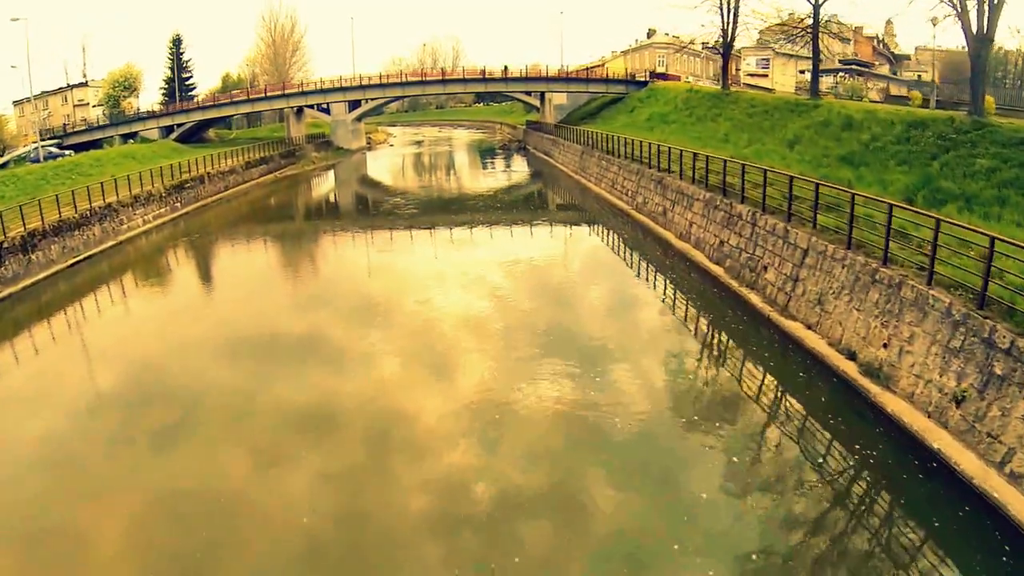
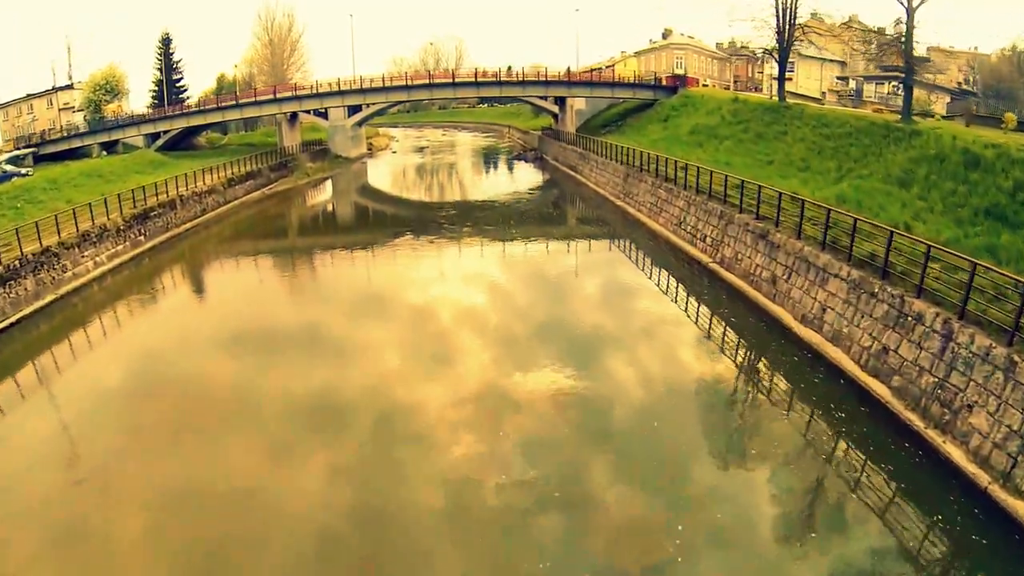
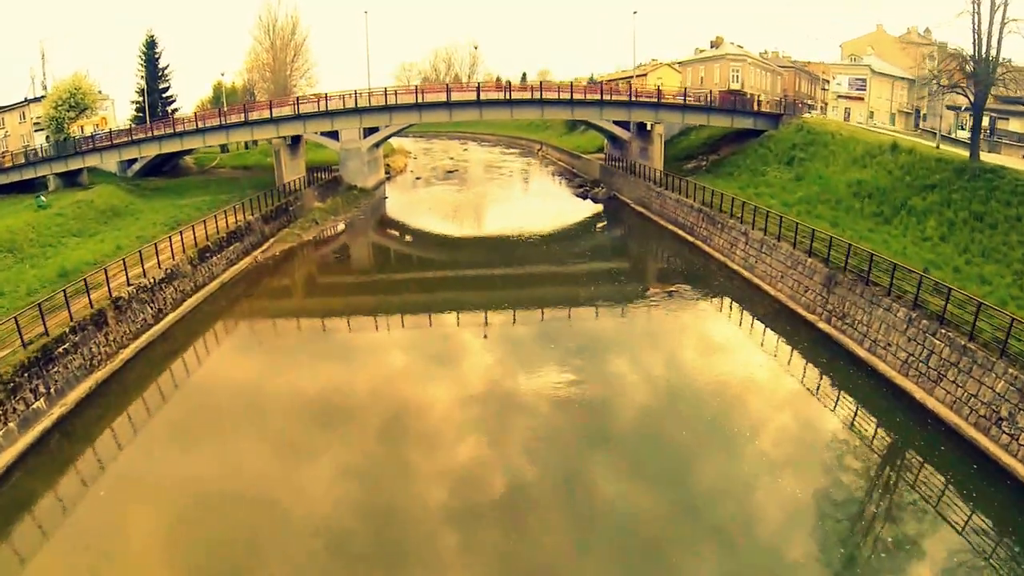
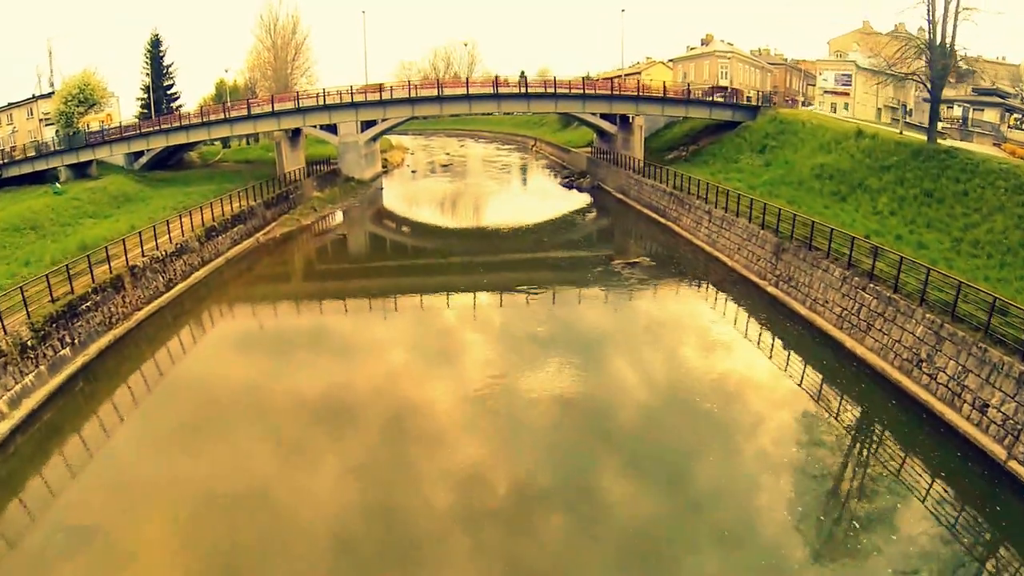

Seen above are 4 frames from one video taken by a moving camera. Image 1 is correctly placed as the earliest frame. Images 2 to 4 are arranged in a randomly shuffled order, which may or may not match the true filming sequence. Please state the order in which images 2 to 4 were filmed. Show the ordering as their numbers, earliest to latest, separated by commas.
2, 4, 3
